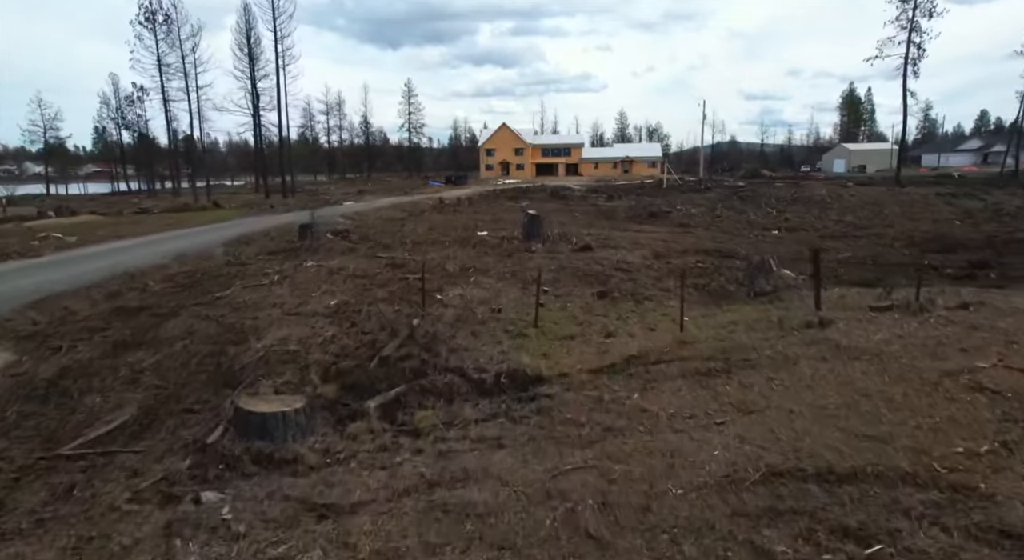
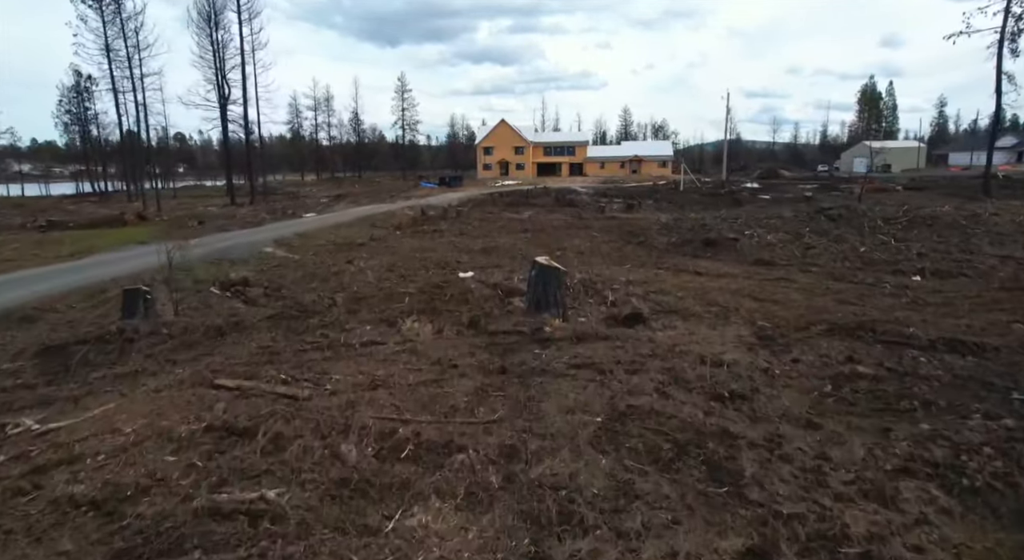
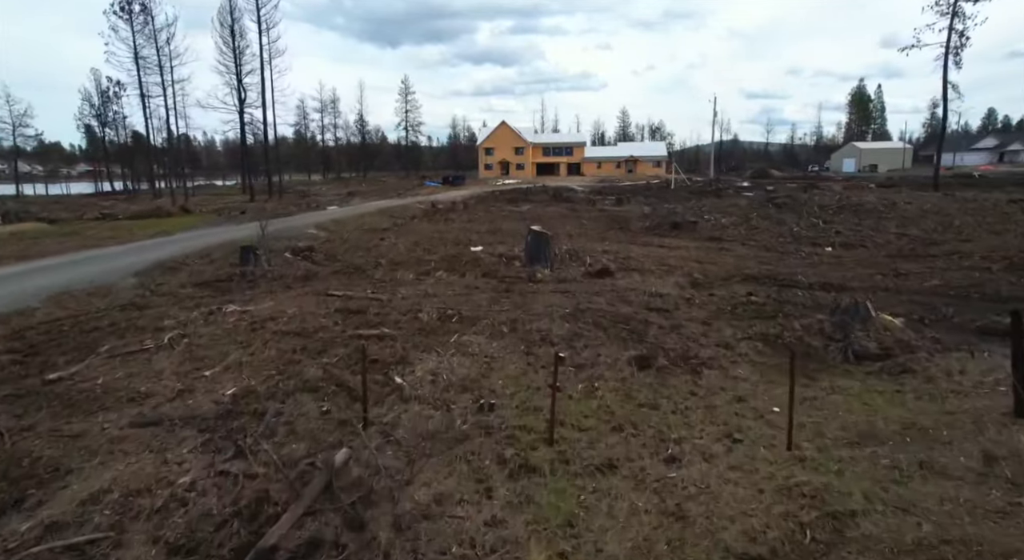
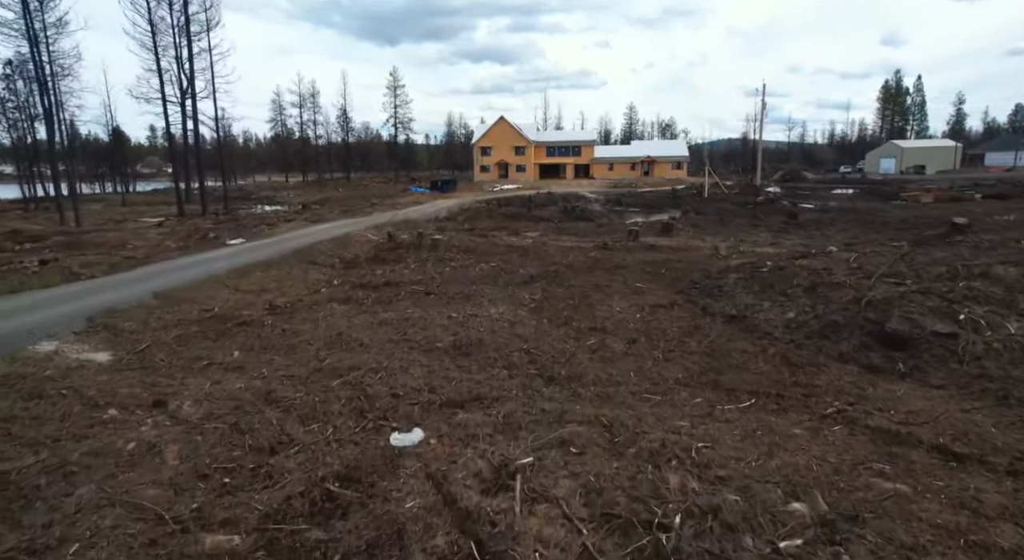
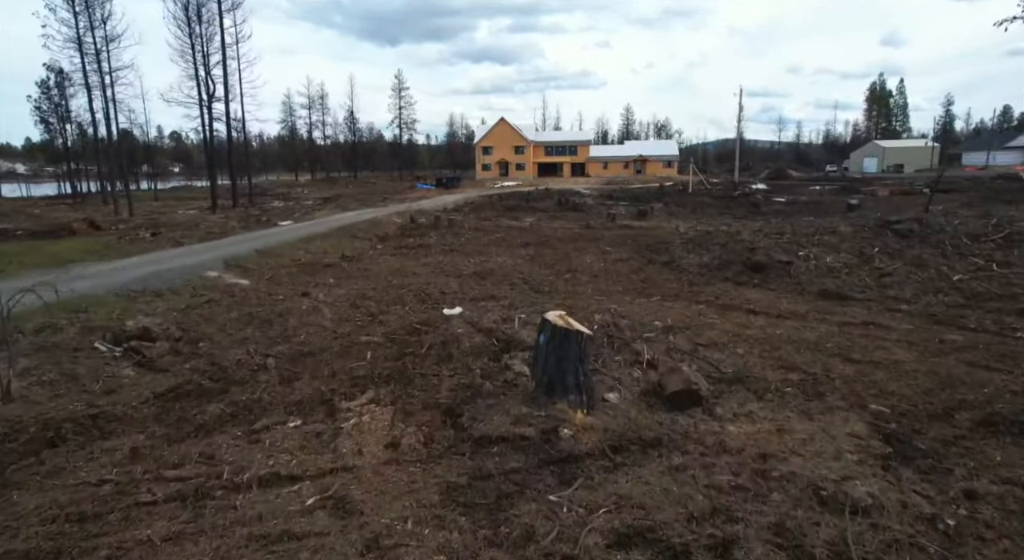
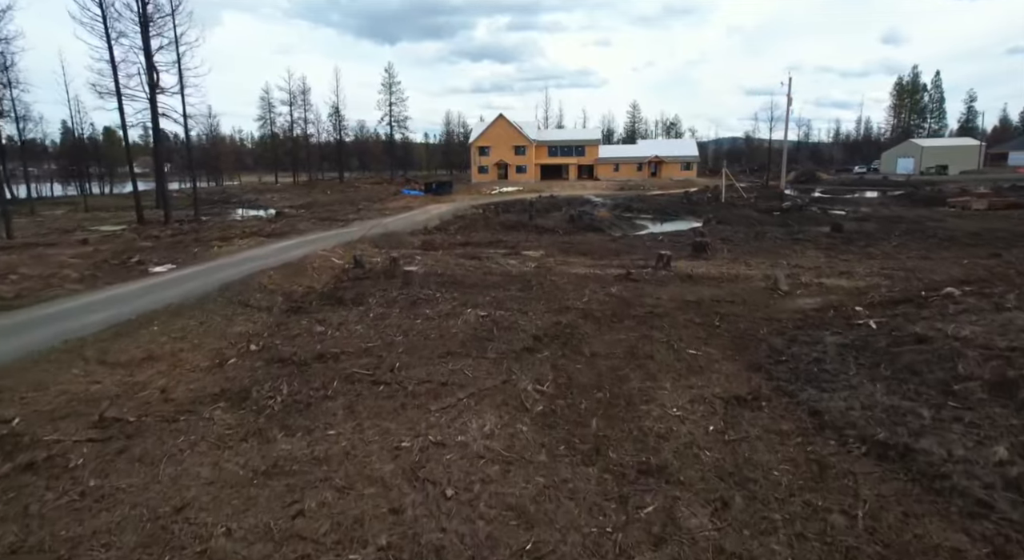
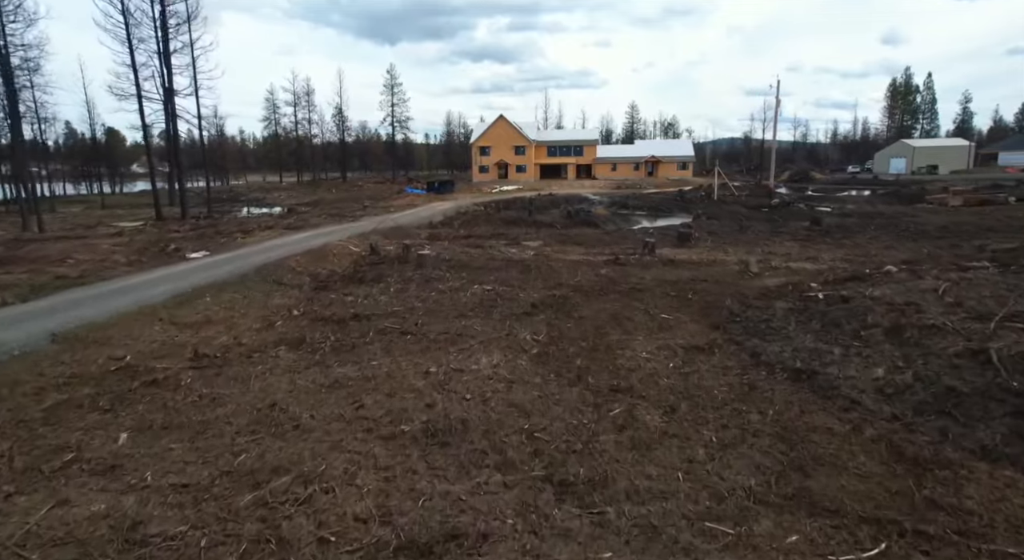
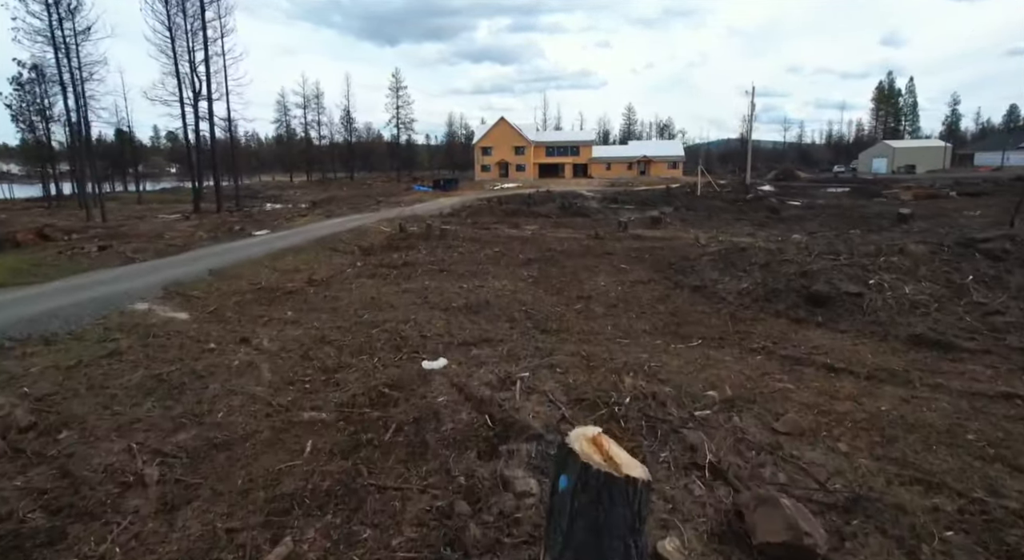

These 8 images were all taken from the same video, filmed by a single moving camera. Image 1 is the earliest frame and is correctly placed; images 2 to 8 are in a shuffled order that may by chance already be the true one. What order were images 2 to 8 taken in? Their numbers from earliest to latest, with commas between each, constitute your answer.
3, 2, 5, 8, 4, 7, 6
